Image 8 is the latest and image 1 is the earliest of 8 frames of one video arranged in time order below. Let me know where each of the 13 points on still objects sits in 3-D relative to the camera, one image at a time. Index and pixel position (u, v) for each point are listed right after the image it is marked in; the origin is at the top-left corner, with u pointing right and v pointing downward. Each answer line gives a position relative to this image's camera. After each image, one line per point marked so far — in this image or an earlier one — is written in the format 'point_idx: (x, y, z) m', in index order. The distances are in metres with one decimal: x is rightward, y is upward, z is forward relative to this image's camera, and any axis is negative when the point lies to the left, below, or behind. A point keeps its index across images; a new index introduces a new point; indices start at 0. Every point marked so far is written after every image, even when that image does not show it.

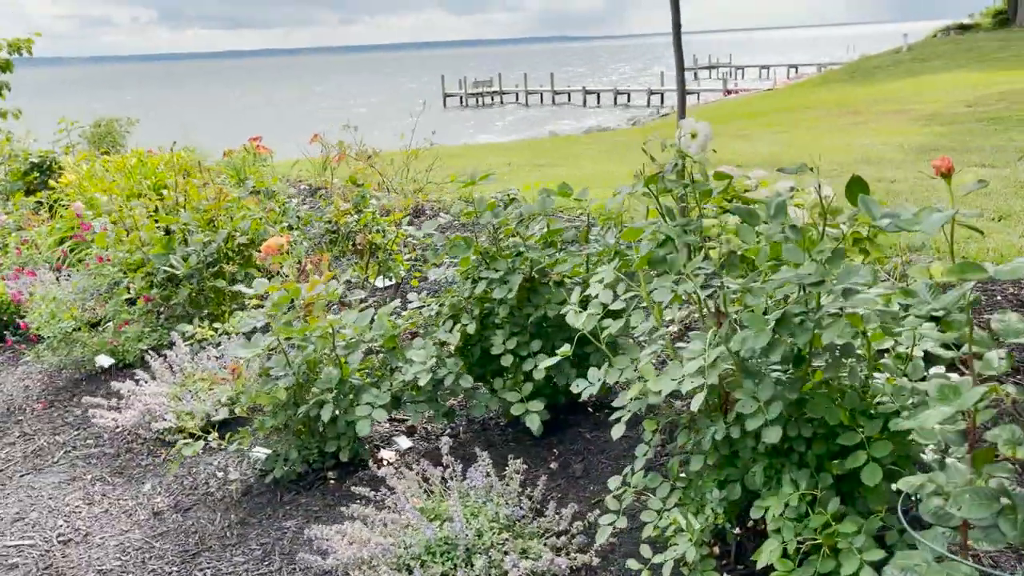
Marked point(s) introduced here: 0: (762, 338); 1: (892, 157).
0: (+0.4, -0.1, +1.4) m
1: (+3.1, +1.0, +6.8) m
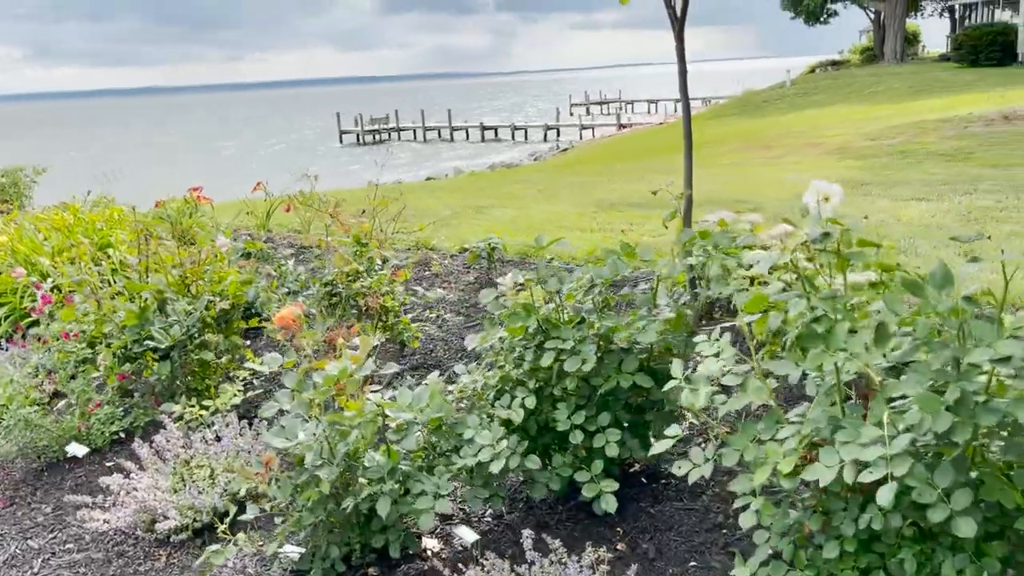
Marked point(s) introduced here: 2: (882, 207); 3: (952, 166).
0: (+0.7, -0.2, +1.3) m
1: (+2.6, +0.8, +7.0) m
2: (+2.6, +0.6, +6.1) m
3: (+4.2, +1.2, +8.2) m
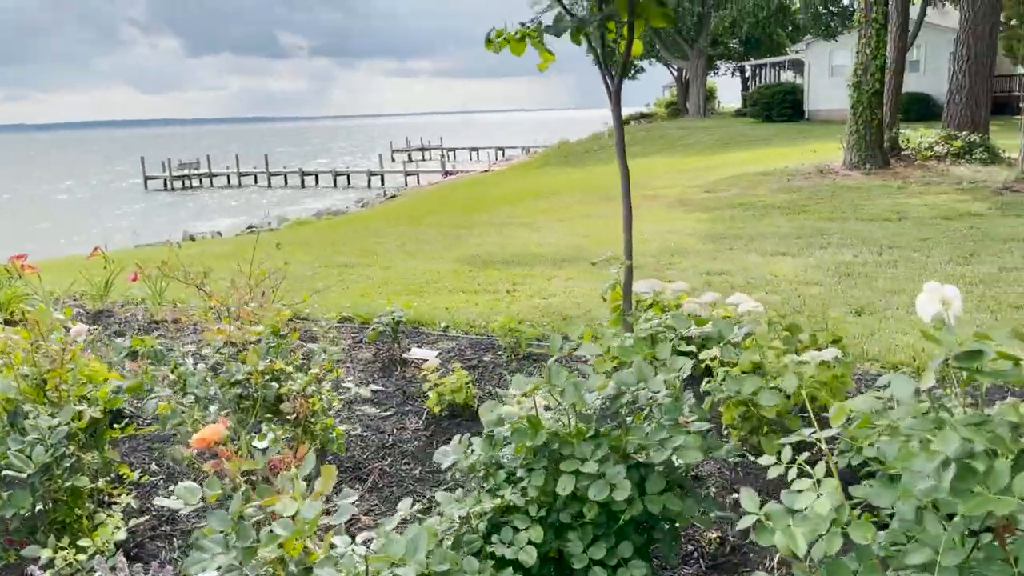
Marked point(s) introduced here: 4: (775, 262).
0: (+0.8, -0.4, +1.1) m
1: (+1.5, +0.3, +7.2) m
2: (+1.8, +0.2, +6.2) m
3: (+2.9, +0.7, +8.7) m
4: (+1.9, +0.2, +6.2) m
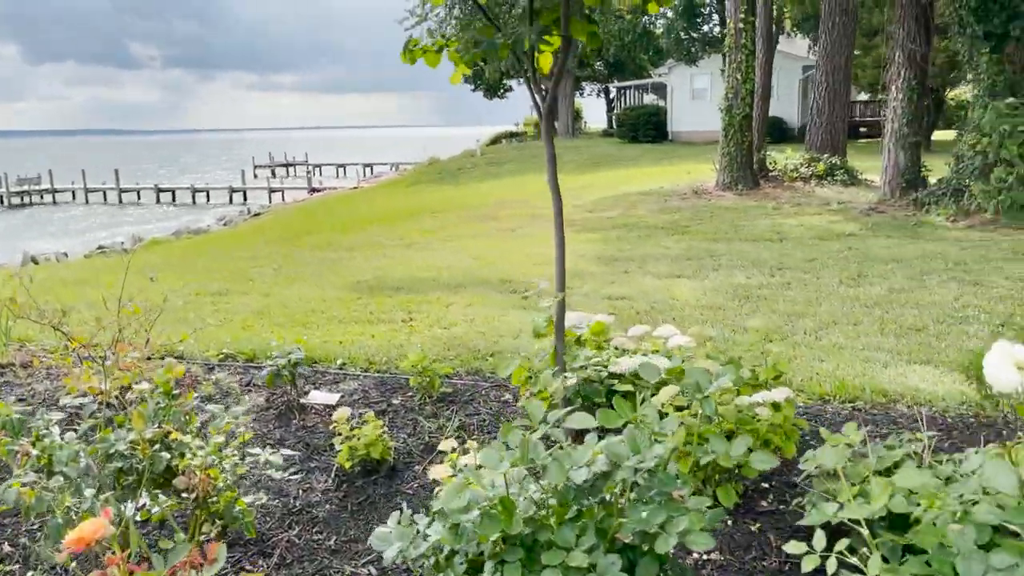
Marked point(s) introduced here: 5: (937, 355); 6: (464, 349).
0: (+0.9, -0.5, +1.0) m
1: (+0.6, +0.1, +7.1) m
2: (+1.0, 0.0, +6.1) m
3: (+1.7, +0.5, +8.7) m
4: (+1.2, 0.0, +6.1) m
5: (+2.0, -0.3, +3.9) m
6: (-0.2, -0.3, +4.5) m
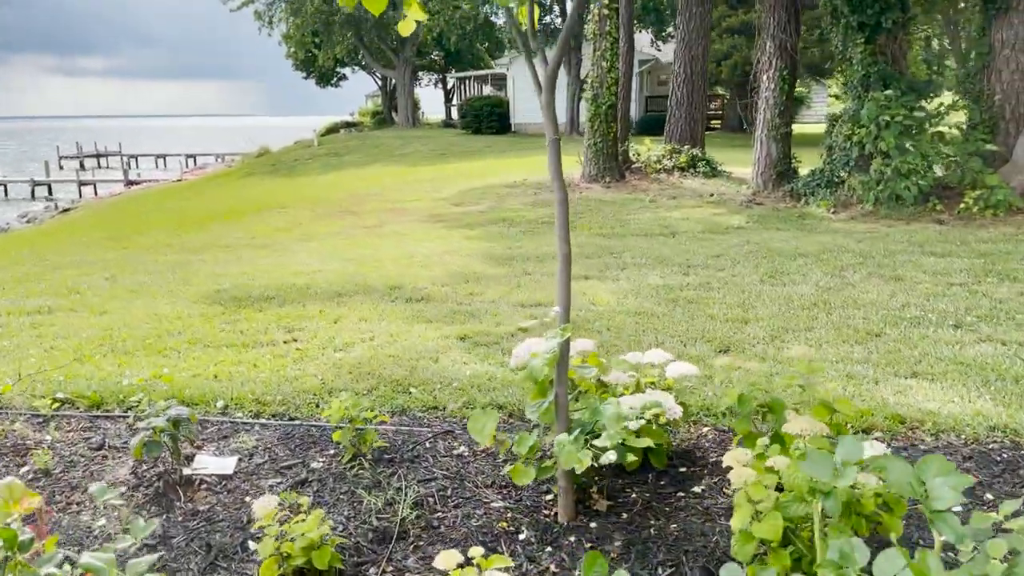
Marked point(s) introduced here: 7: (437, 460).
0: (+1.2, -0.5, +0.4) m
1: (-0.2, +0.1, +6.4) m
2: (+0.3, 0.0, +5.5) m
3: (+0.5, +0.5, +8.2) m
4: (+0.5, 0.0, +5.6) m
5: (+1.7, -0.3, +3.5) m
6: (-0.6, -0.4, +3.7) m
7: (-0.2, -0.5, +2.7) m
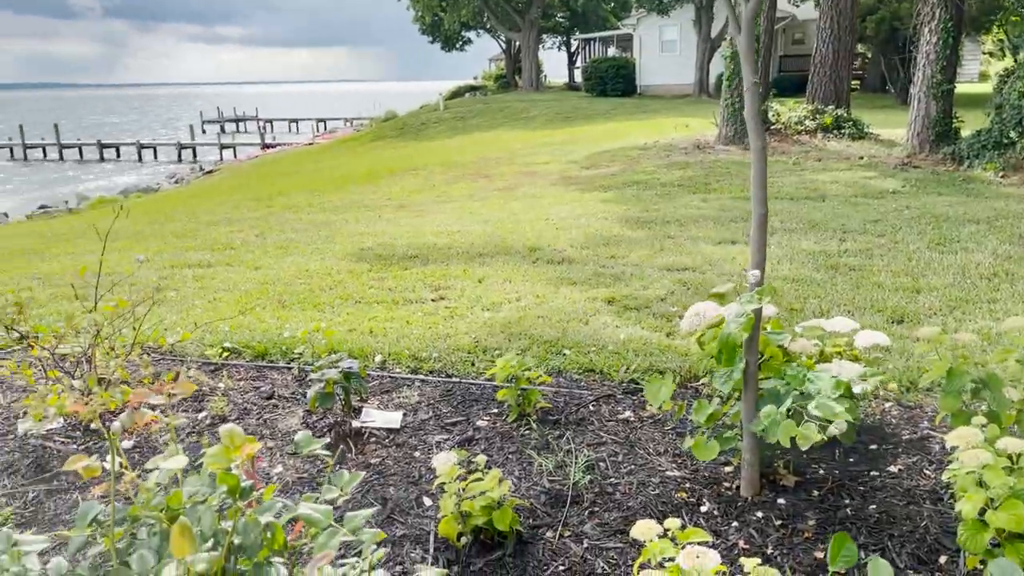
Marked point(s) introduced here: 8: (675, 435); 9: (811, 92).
0: (+1.4, -0.5, +0.2) m
1: (+0.8, +0.4, +6.2) m
2: (+1.3, +0.2, +5.3) m
3: (+1.8, +0.8, +7.9) m
4: (+1.4, +0.2, +5.3) m
5: (+2.3, -0.2, +3.2) m
6: (+0.1, -0.2, +3.6) m
7: (+0.3, -0.4, +2.6) m
8: (+0.5, -0.4, +2.5) m
9: (+4.9, +3.2, +13.9) m
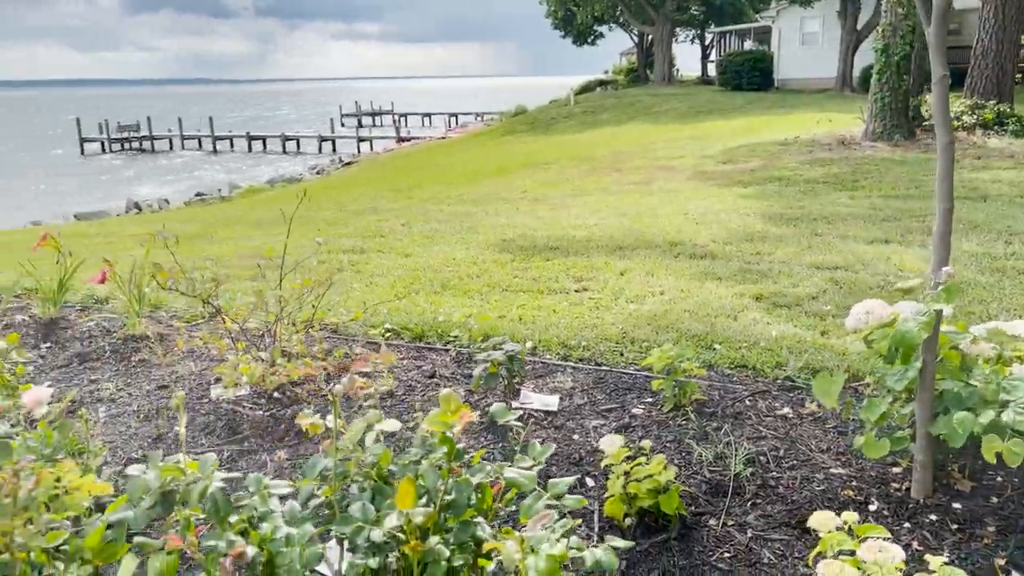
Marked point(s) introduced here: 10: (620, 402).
0: (+1.5, -0.5, 0.0) m
1: (+1.8, +0.4, +6.1) m
2: (+2.1, +0.2, +5.1) m
3: (+3.1, +0.8, +7.6) m
4: (+2.3, +0.2, +5.1) m
5: (+2.9, -0.3, +2.8) m
6: (+0.7, -0.2, +3.6) m
7: (+0.8, -0.4, +2.6) m
8: (+0.9, -0.4, +2.5) m
9: (+7.0, +3.1, +13.0) m
10: (+0.4, -0.4, +2.7) m
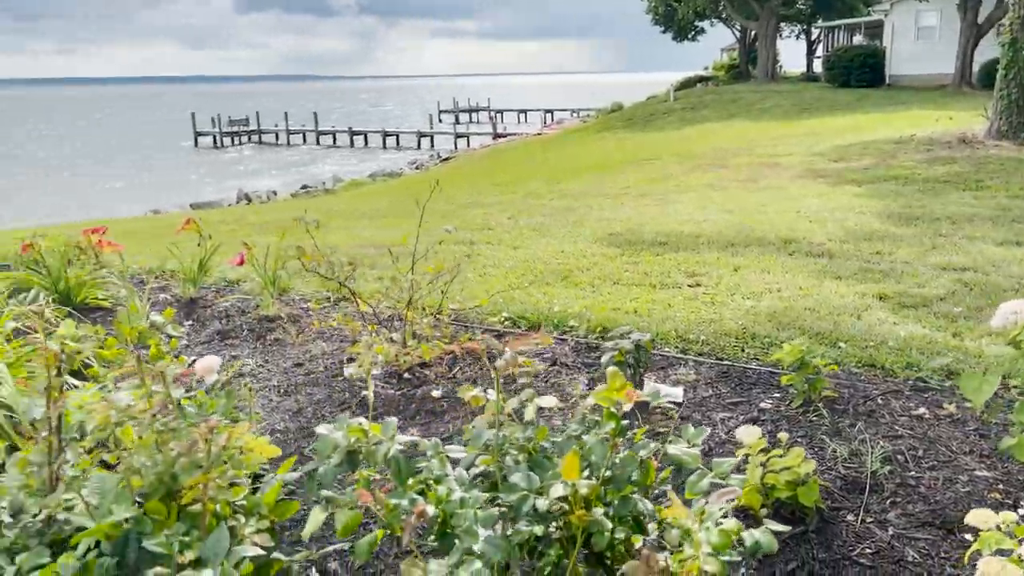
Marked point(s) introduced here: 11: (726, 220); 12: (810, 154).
0: (+1.6, -0.6, -0.1) m
1: (+2.6, +0.4, +5.9) m
2: (+2.8, +0.2, +4.9) m
3: (+4.0, +0.8, +7.3) m
4: (+3.0, +0.2, +4.9) m
5: (+3.3, -0.3, +2.6) m
6: (+1.2, -0.2, +3.6) m
7: (+1.1, -0.4, +2.5) m
8: (+1.3, -0.4, +2.4) m
9: (+8.6, +3.0, +12.2) m
10: (+0.8, -0.3, +2.7) m
11: (+1.7, +0.5, +6.9) m
12: (+4.3, +1.9, +12.1) m
